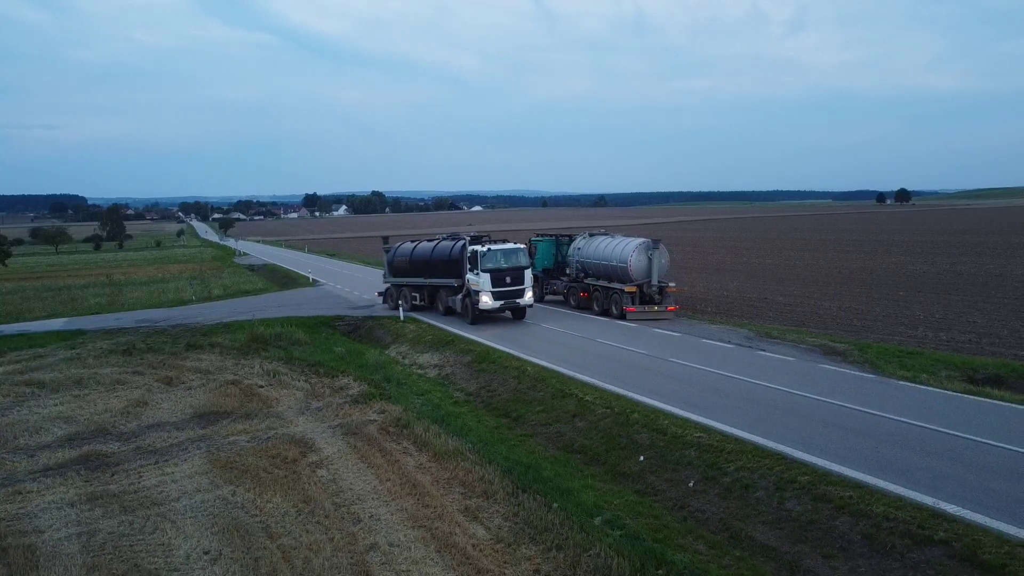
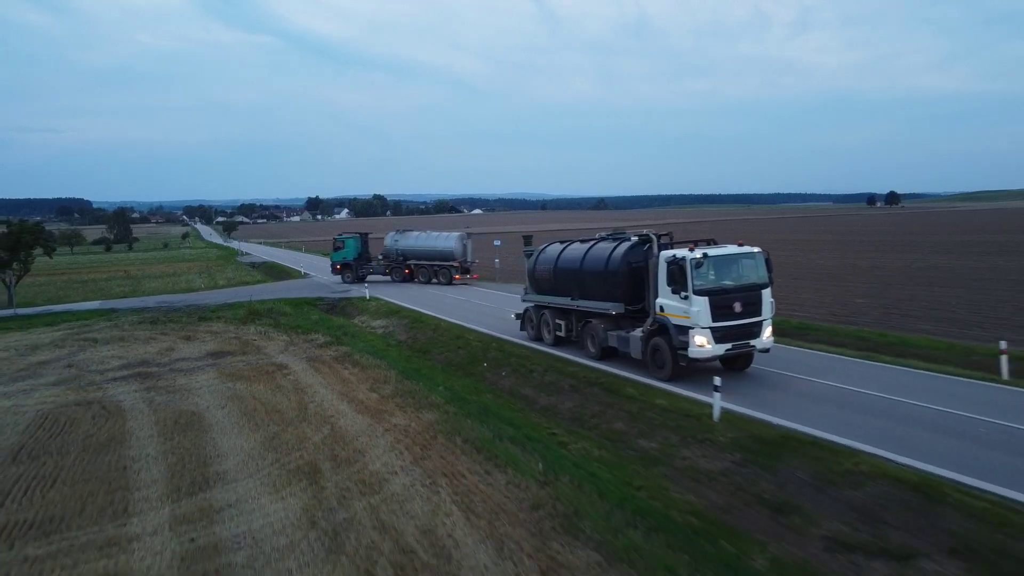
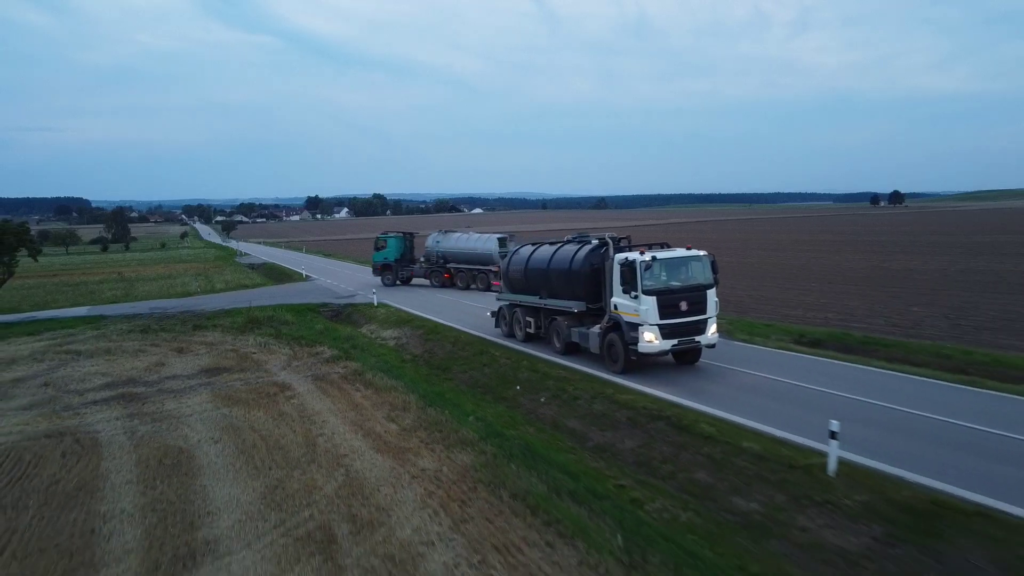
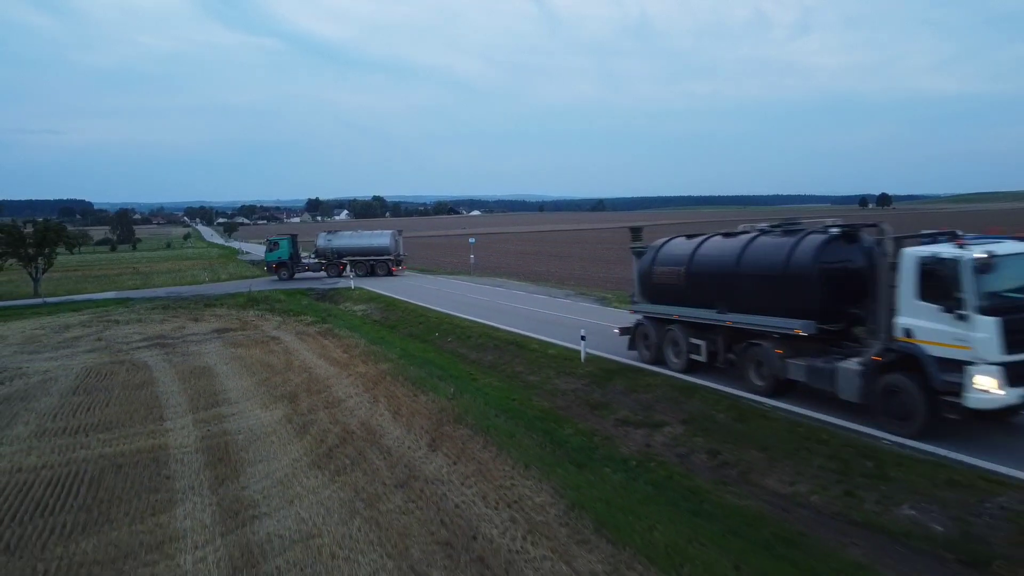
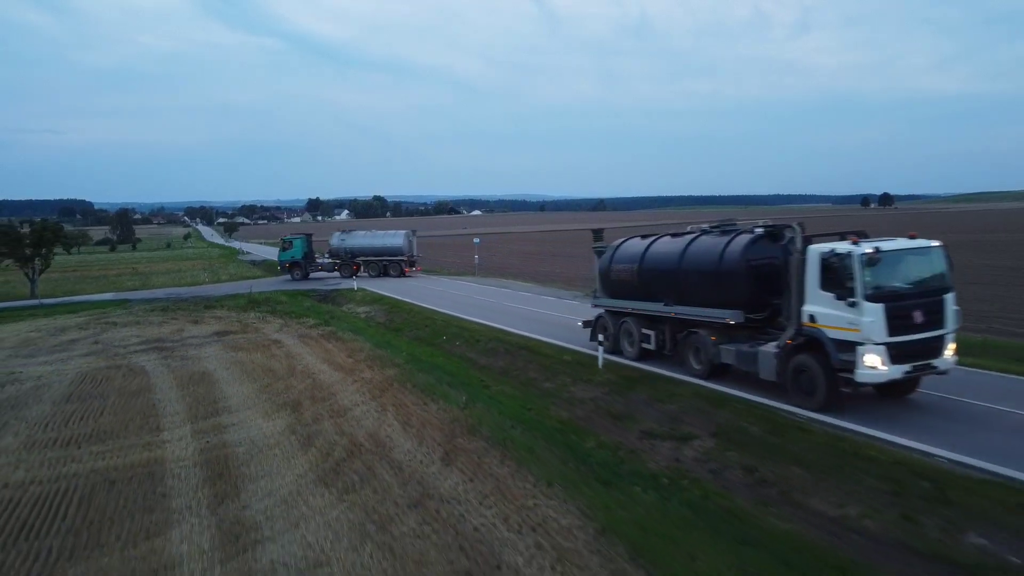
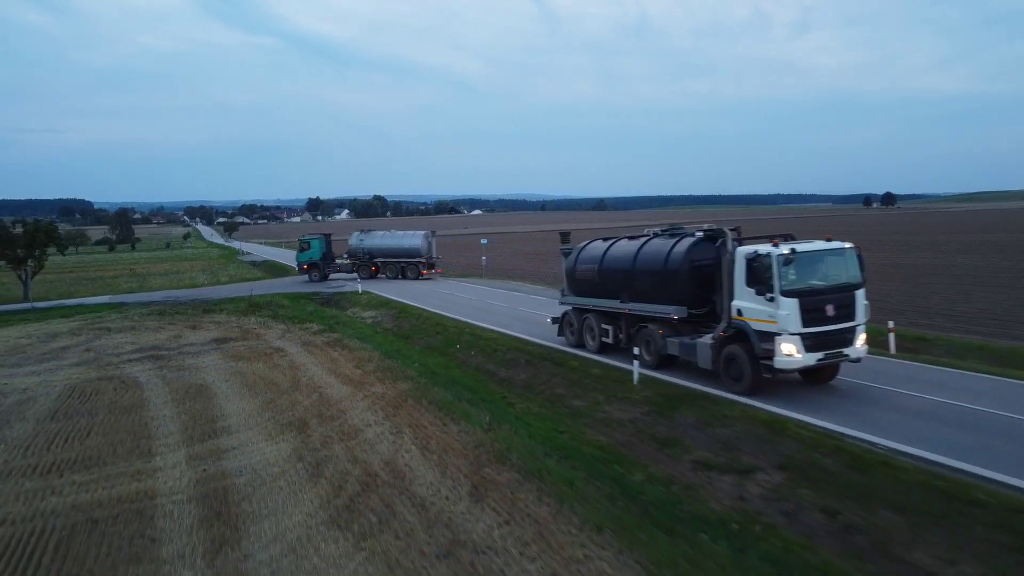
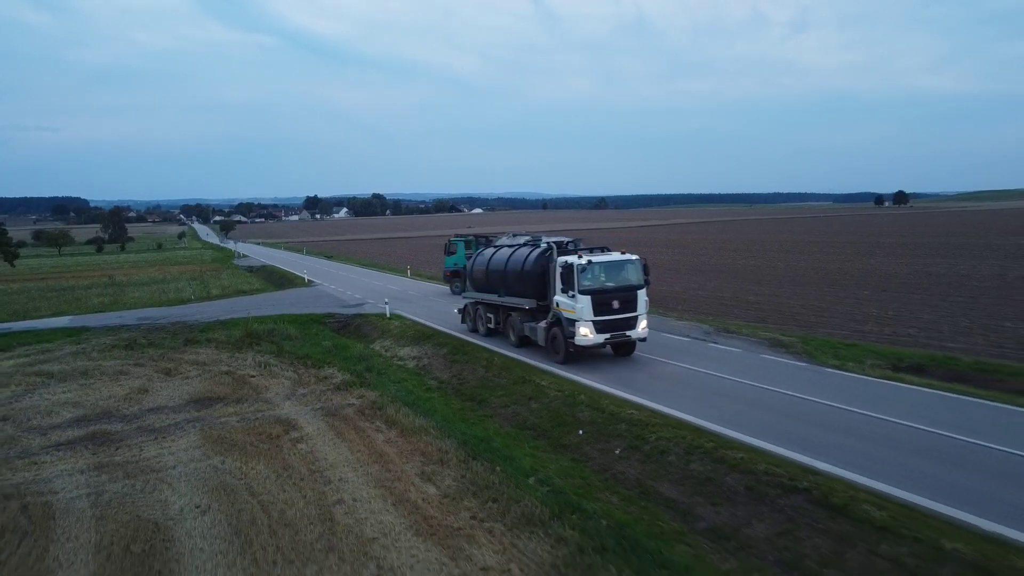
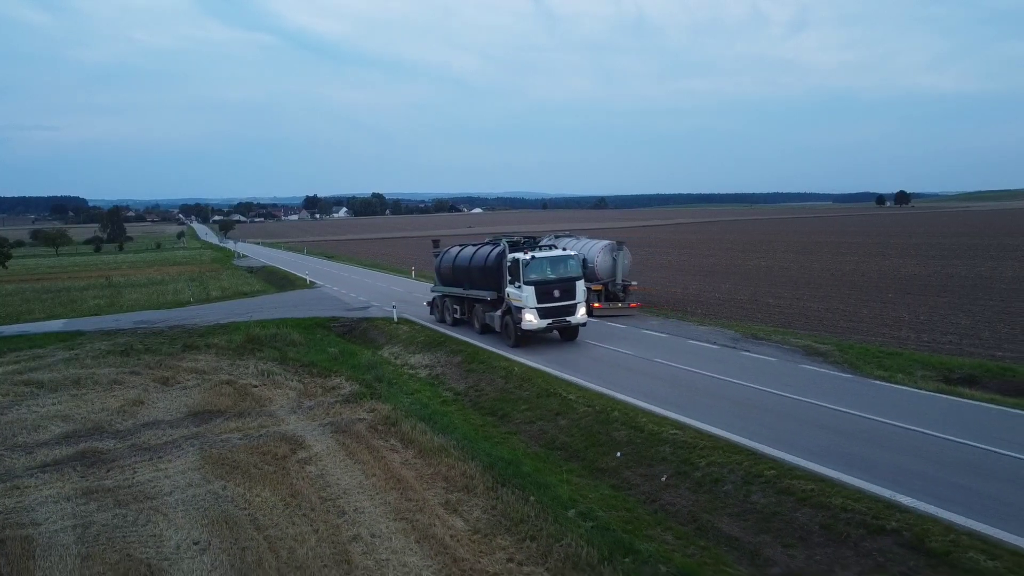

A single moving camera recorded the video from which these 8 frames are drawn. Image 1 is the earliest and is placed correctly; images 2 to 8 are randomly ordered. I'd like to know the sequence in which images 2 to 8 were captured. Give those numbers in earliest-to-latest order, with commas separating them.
8, 7, 3, 2, 6, 5, 4
